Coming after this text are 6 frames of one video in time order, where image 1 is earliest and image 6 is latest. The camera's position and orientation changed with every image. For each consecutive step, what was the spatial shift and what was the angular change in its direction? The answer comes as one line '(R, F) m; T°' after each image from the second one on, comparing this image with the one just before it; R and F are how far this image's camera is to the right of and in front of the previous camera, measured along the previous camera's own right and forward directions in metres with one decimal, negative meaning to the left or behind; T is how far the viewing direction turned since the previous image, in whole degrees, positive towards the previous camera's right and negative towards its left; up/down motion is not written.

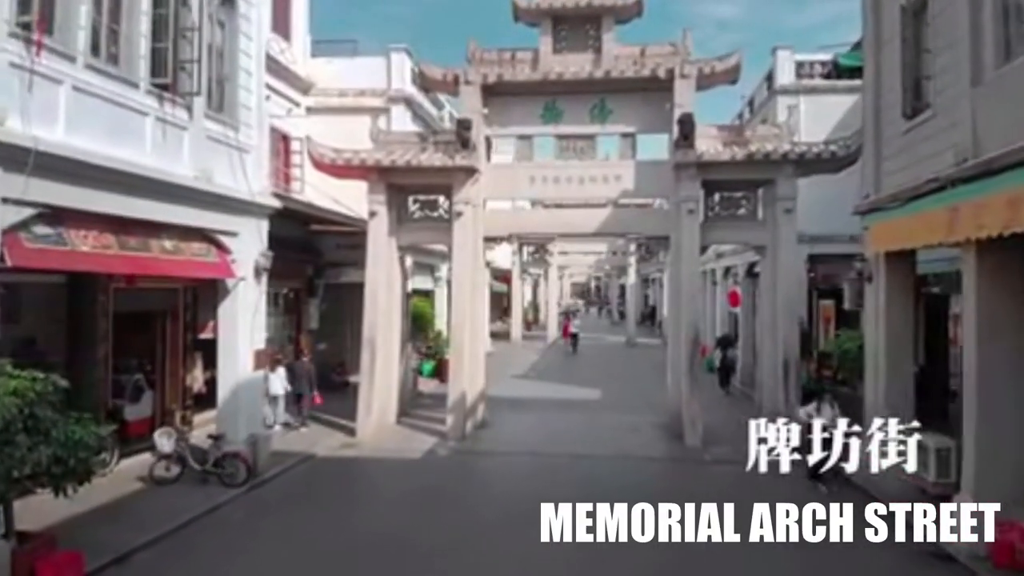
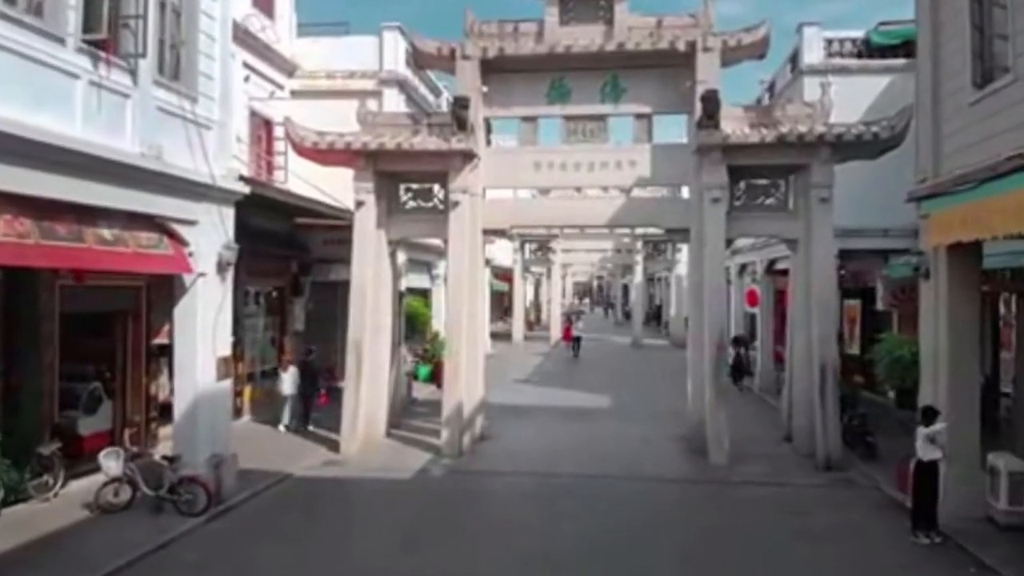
(0.0, +1.6) m; 0°
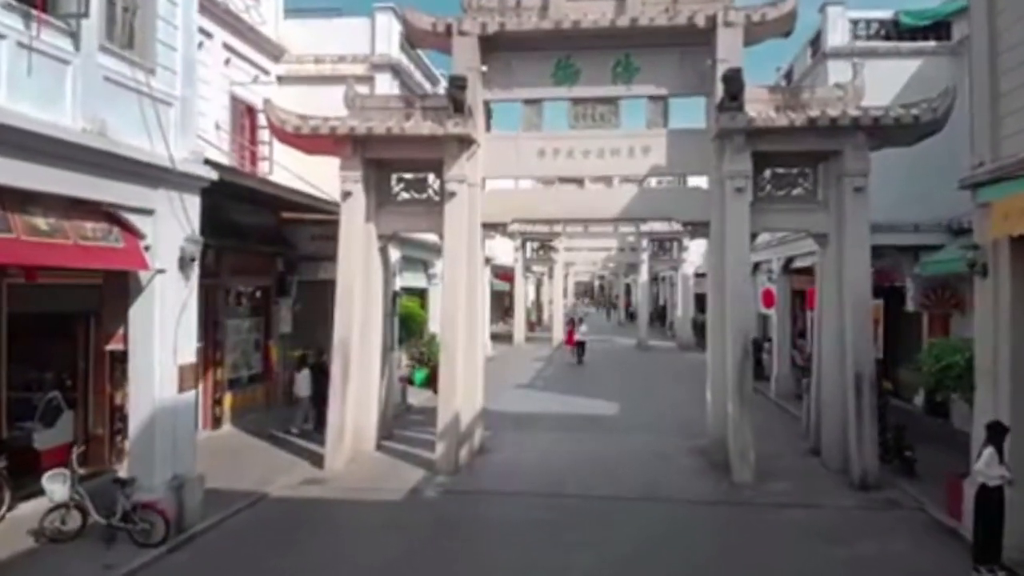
(0.0, +1.2) m; 0°
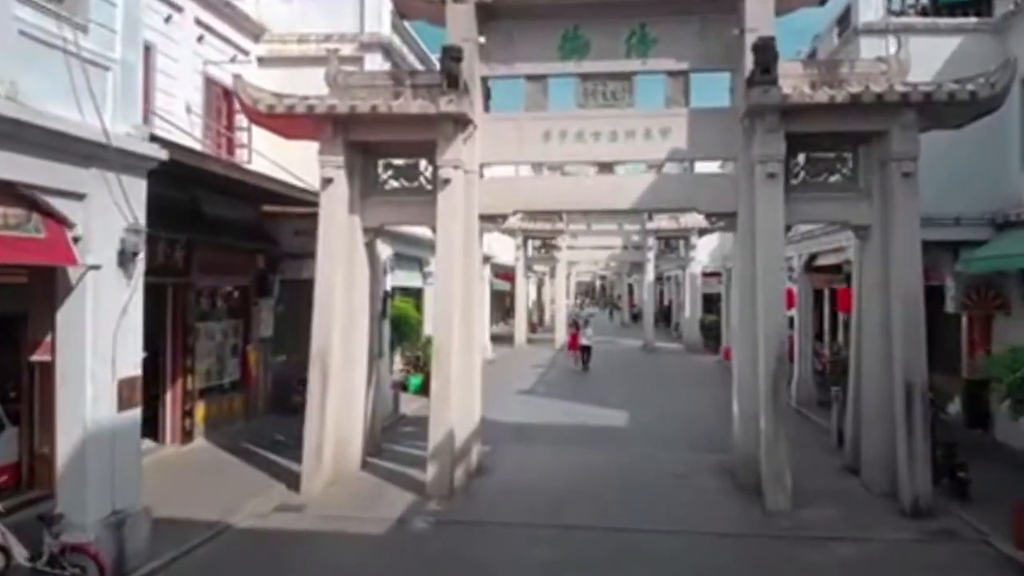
(0.0, +1.4) m; 0°
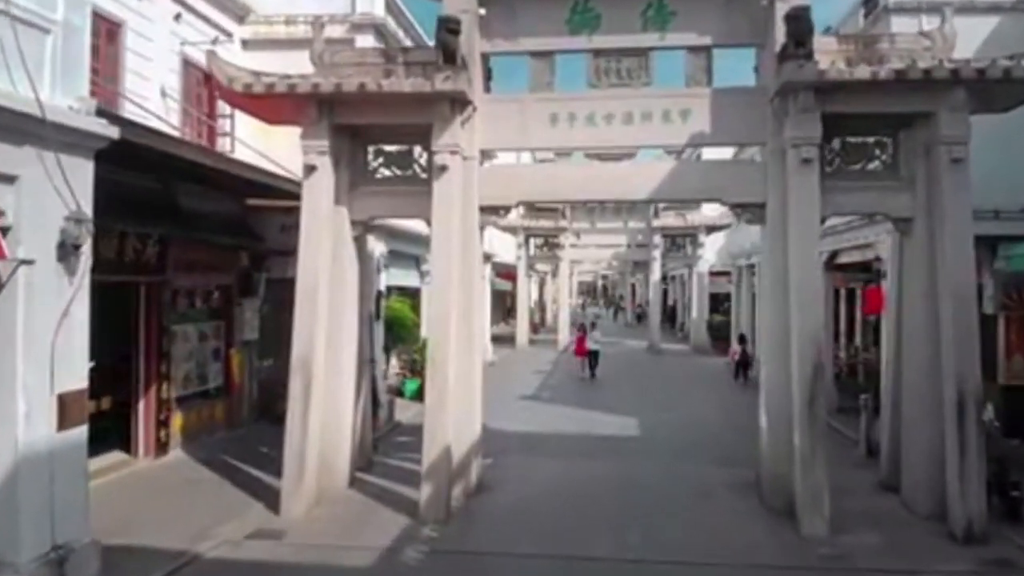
(0.0, +1.1) m; 0°
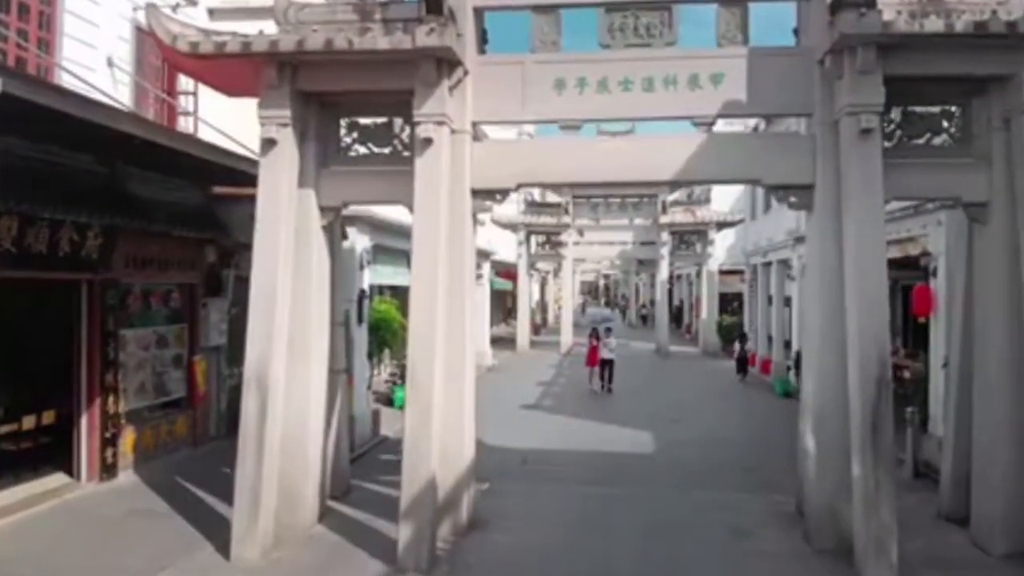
(0.0, +1.6) m; 0°
